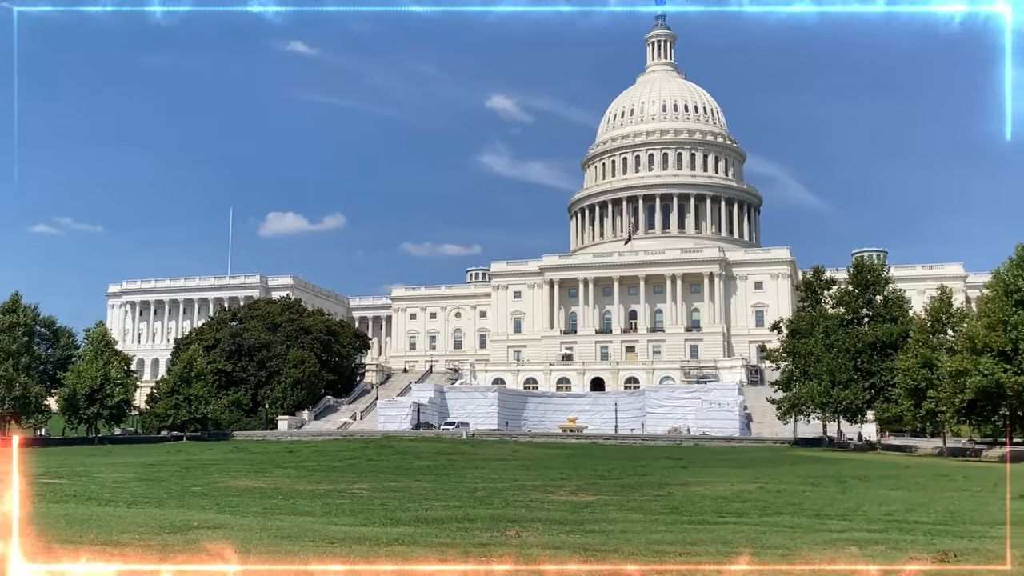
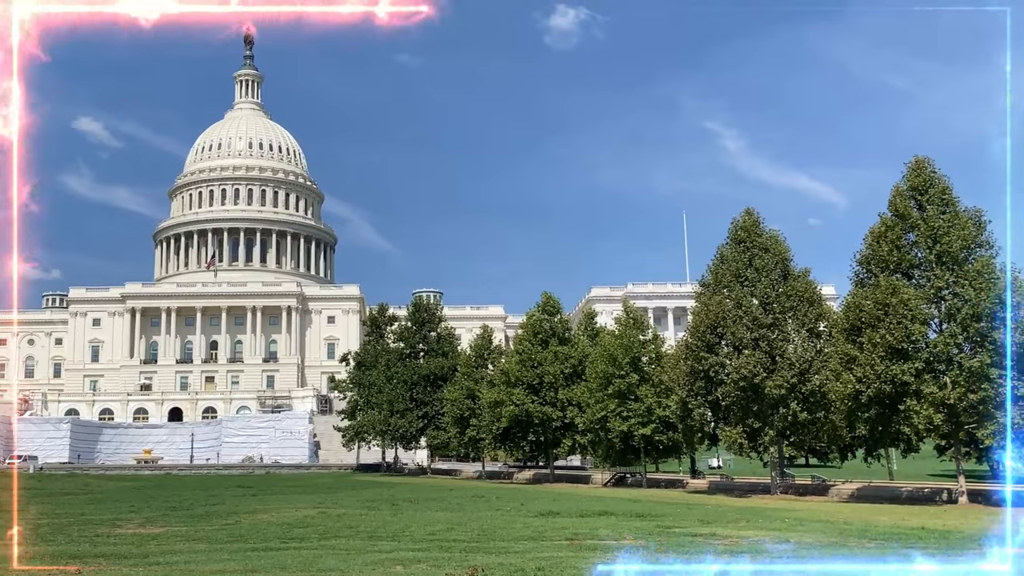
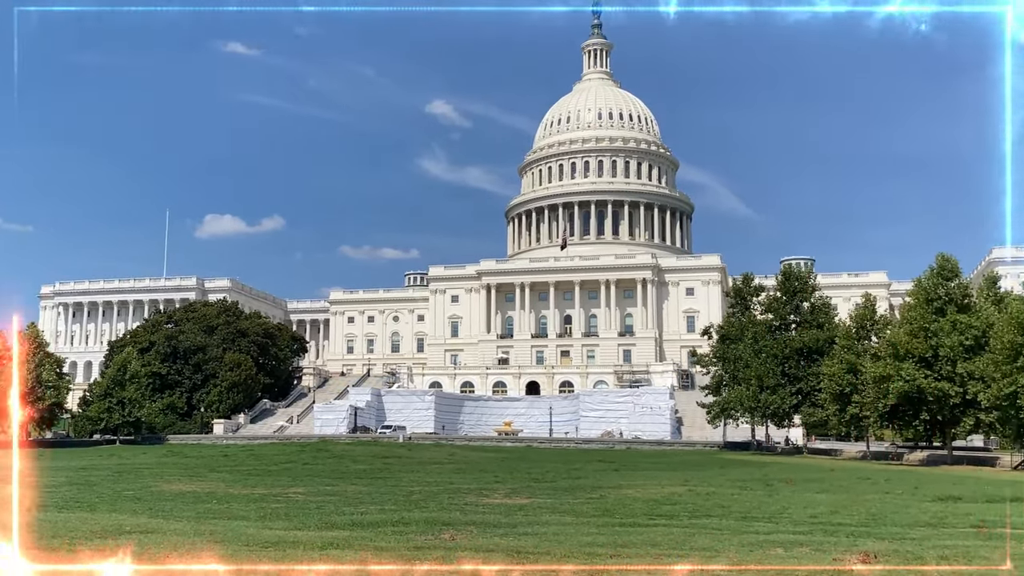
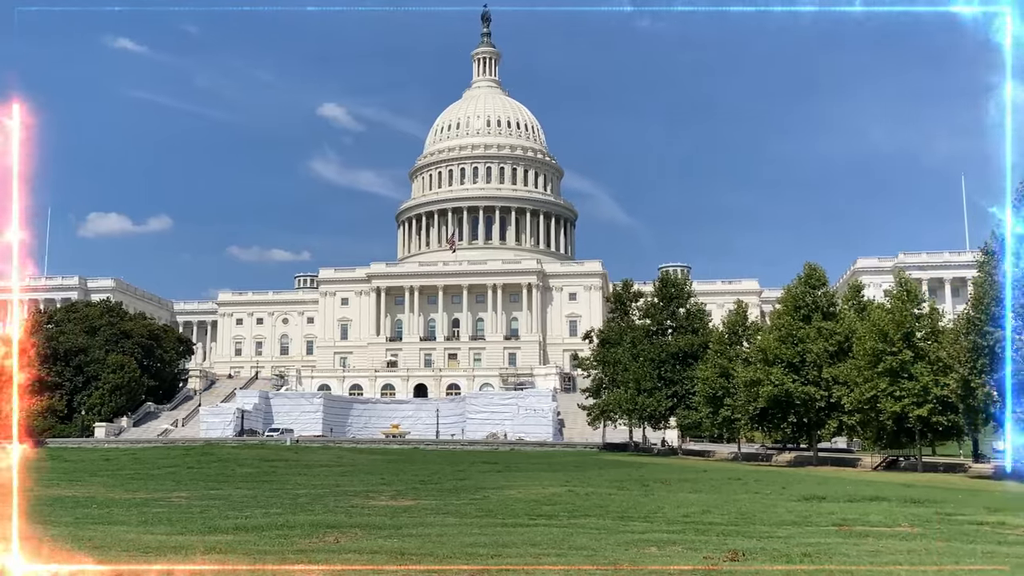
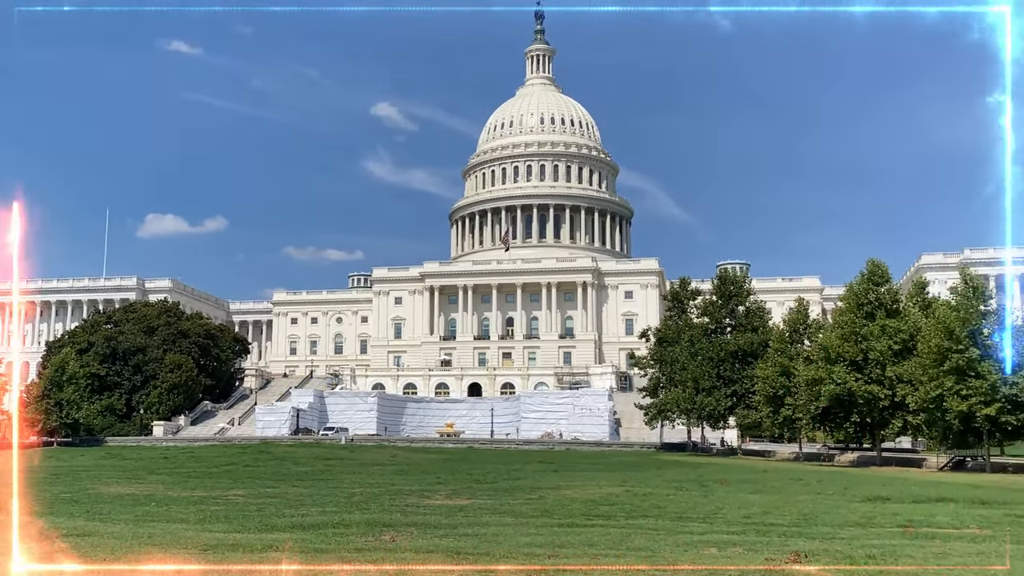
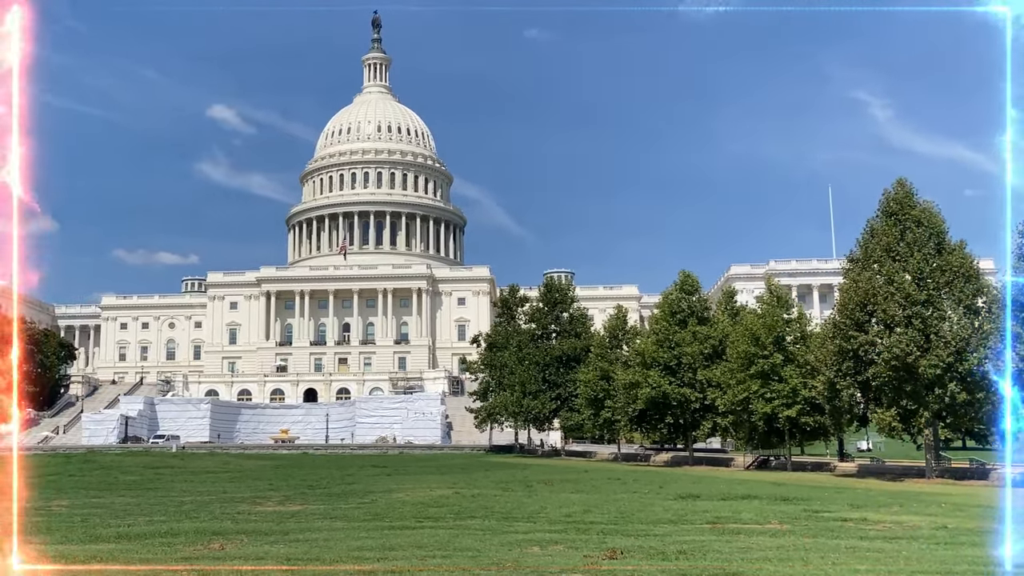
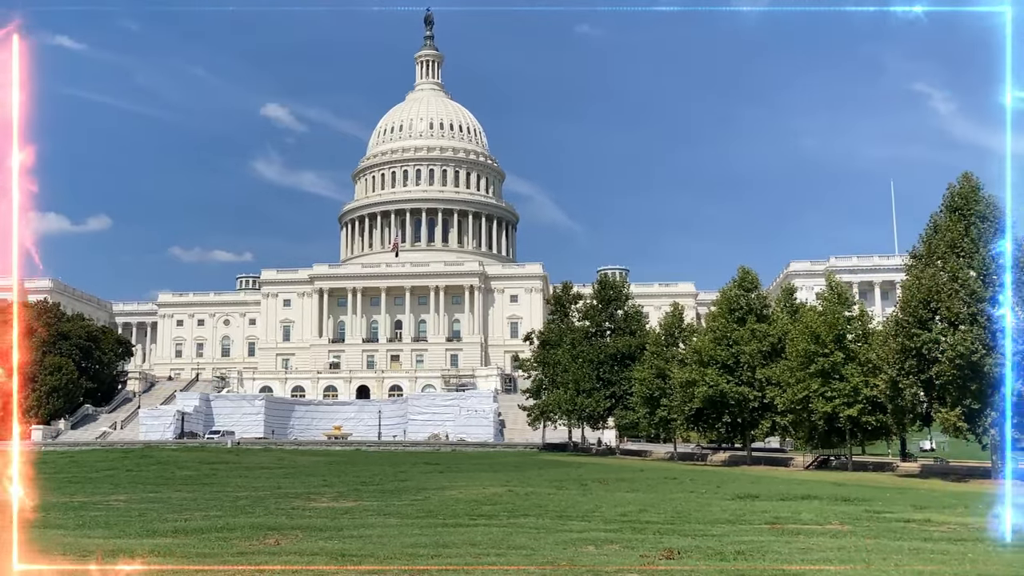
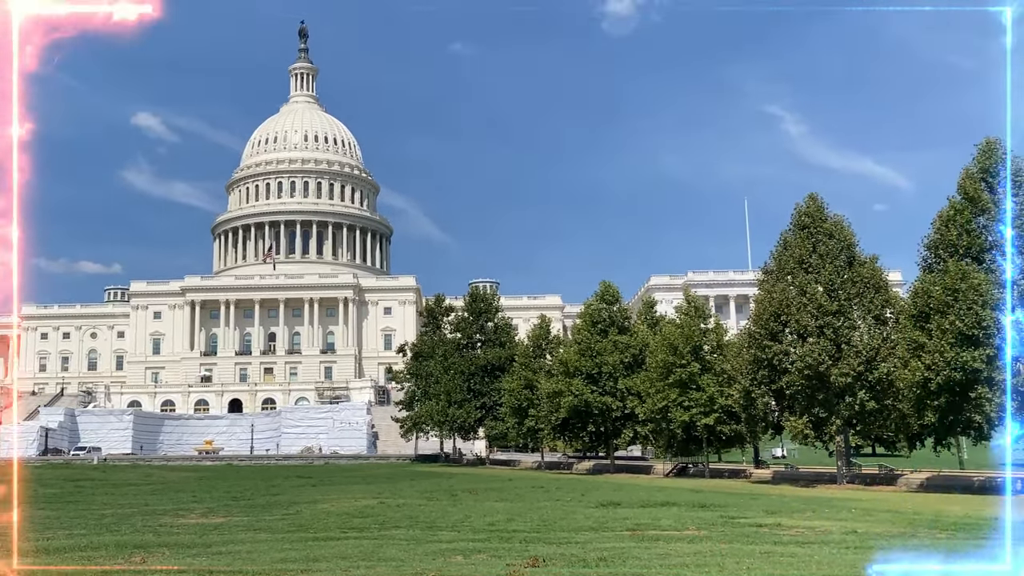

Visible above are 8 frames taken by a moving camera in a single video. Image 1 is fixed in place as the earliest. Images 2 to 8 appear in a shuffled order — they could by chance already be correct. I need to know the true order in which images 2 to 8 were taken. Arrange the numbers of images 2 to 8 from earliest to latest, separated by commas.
3, 5, 4, 7, 6, 8, 2
